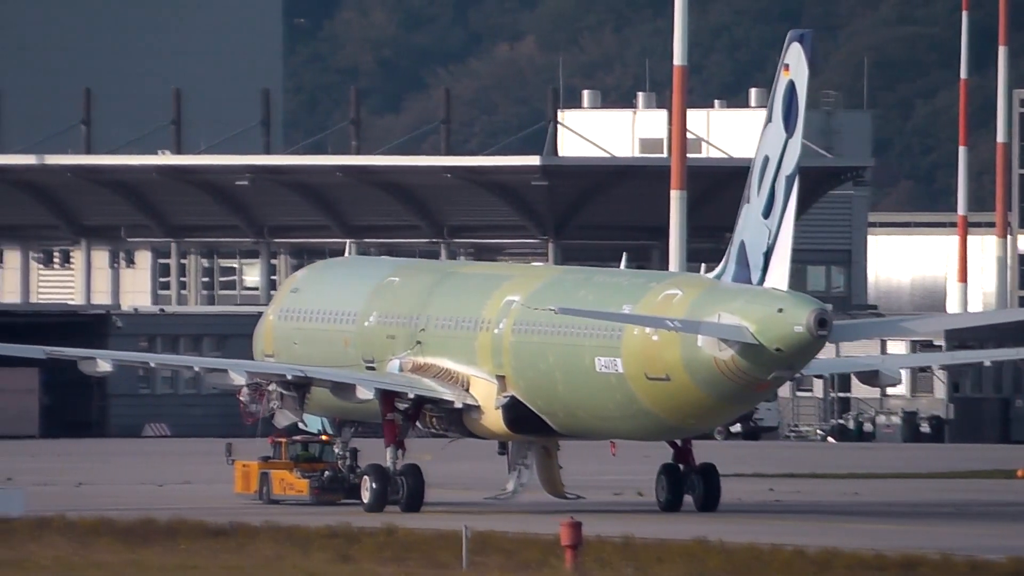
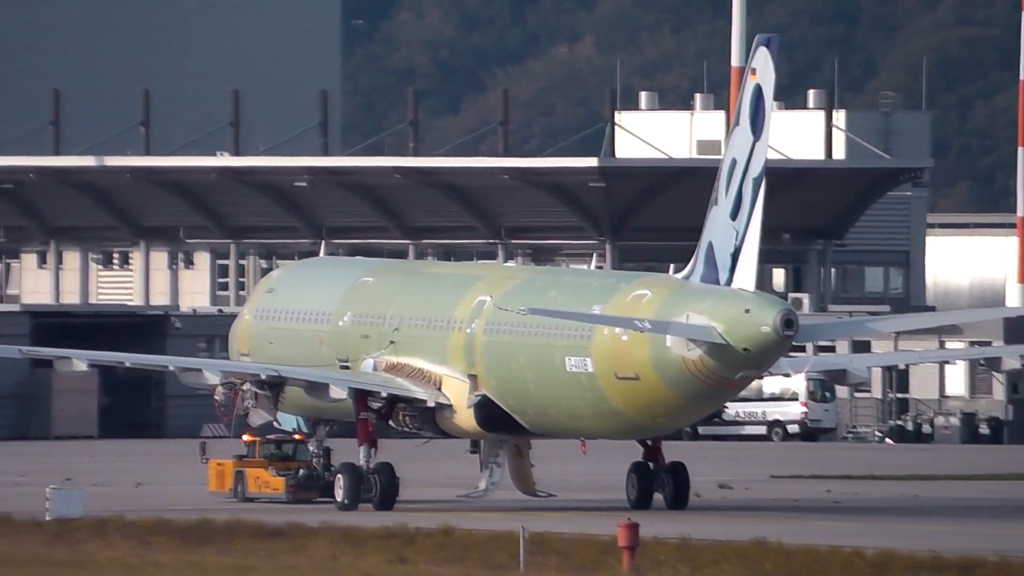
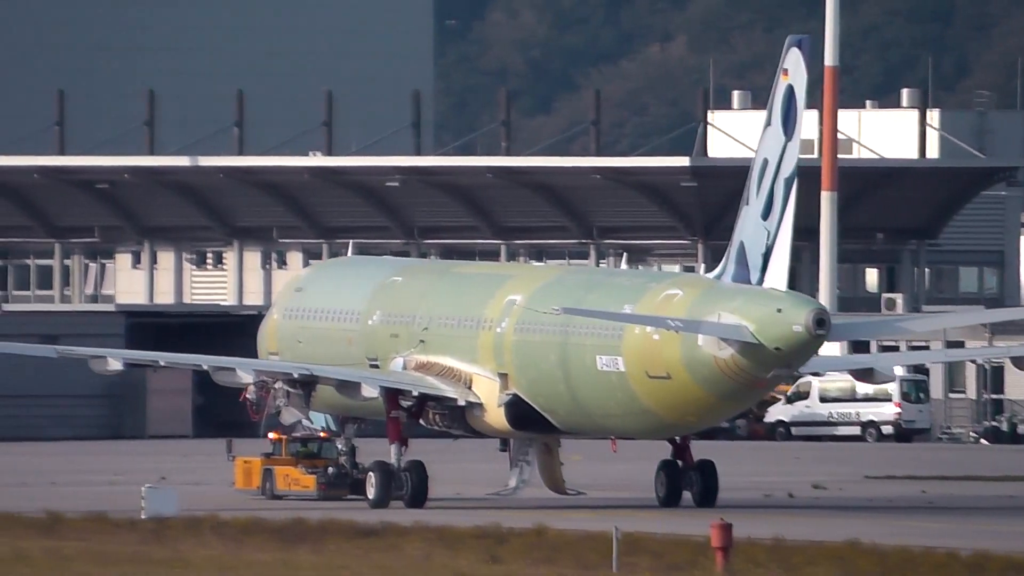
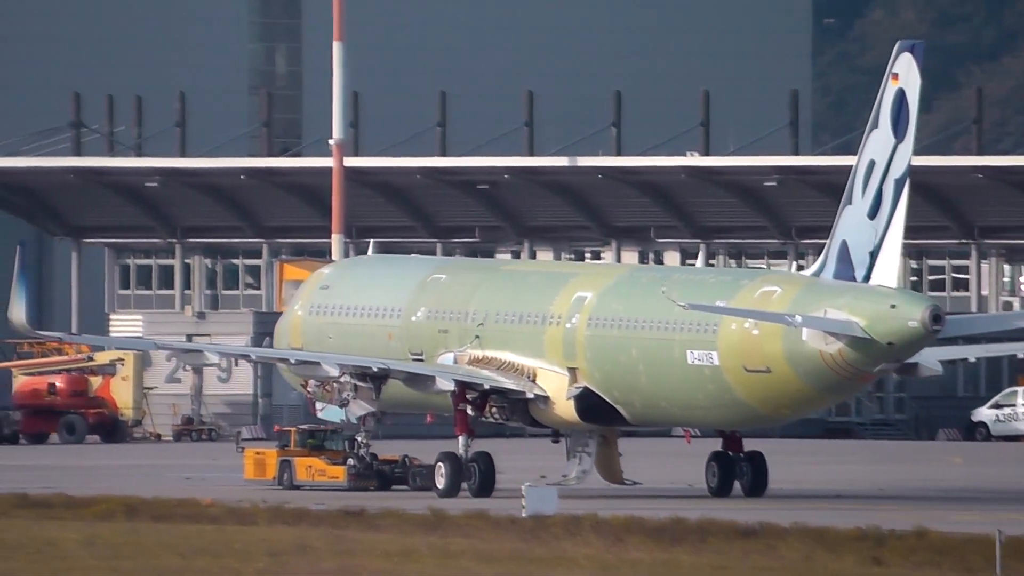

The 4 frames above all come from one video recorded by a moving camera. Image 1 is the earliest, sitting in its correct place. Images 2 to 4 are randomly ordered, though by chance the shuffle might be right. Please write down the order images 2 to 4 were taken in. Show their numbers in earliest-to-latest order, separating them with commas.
2, 3, 4
